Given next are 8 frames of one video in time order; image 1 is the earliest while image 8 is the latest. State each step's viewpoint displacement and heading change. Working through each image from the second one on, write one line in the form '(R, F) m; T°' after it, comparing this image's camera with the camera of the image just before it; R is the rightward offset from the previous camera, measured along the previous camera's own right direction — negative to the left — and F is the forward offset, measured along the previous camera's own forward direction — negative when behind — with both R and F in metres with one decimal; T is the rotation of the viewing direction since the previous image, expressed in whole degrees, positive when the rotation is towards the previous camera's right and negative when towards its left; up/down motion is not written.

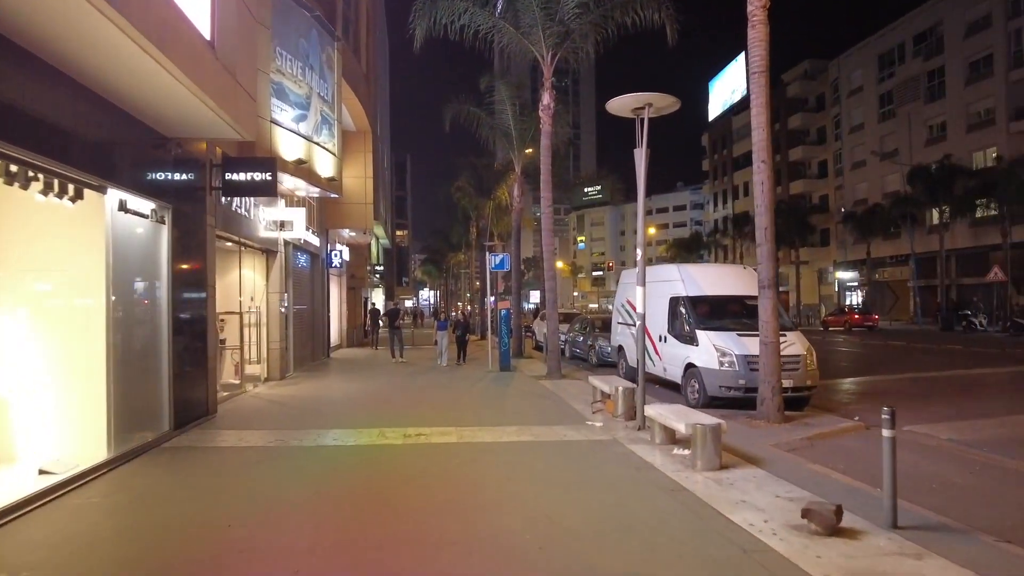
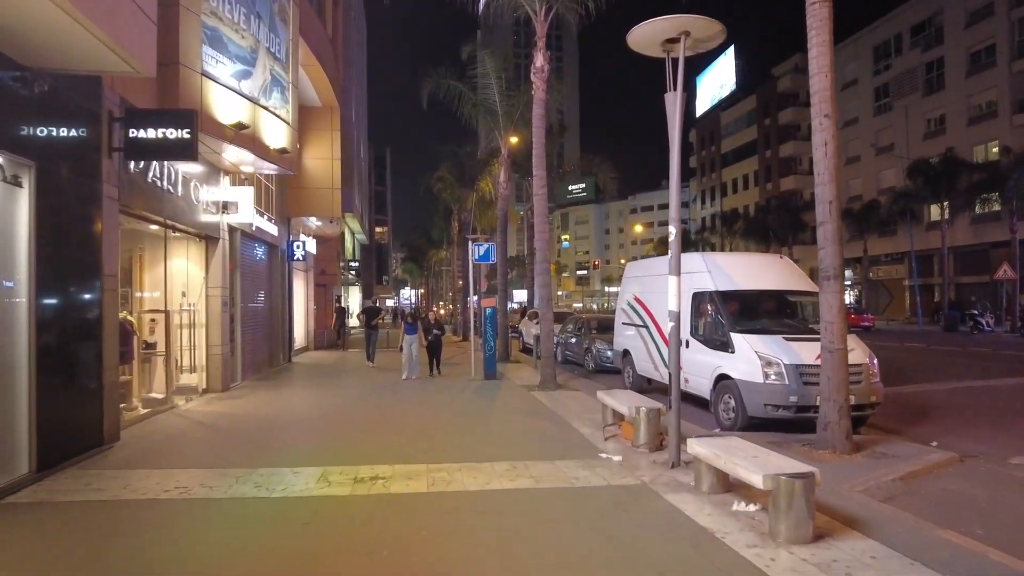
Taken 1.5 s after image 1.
(-0.1, +2.7) m; +1°
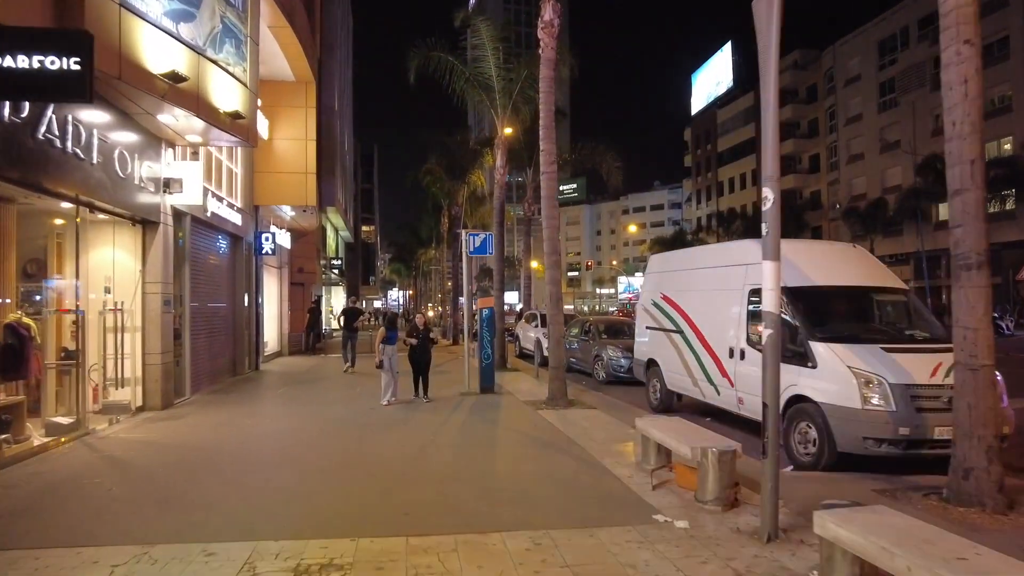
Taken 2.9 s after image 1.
(-0.3, +2.6) m; +1°
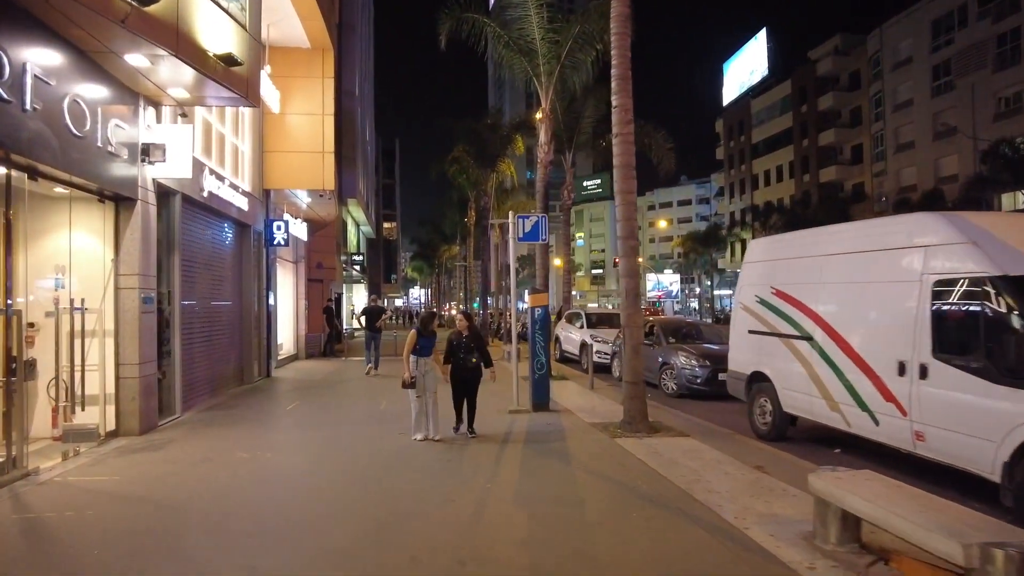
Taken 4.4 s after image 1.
(-0.7, +2.7) m; -2°
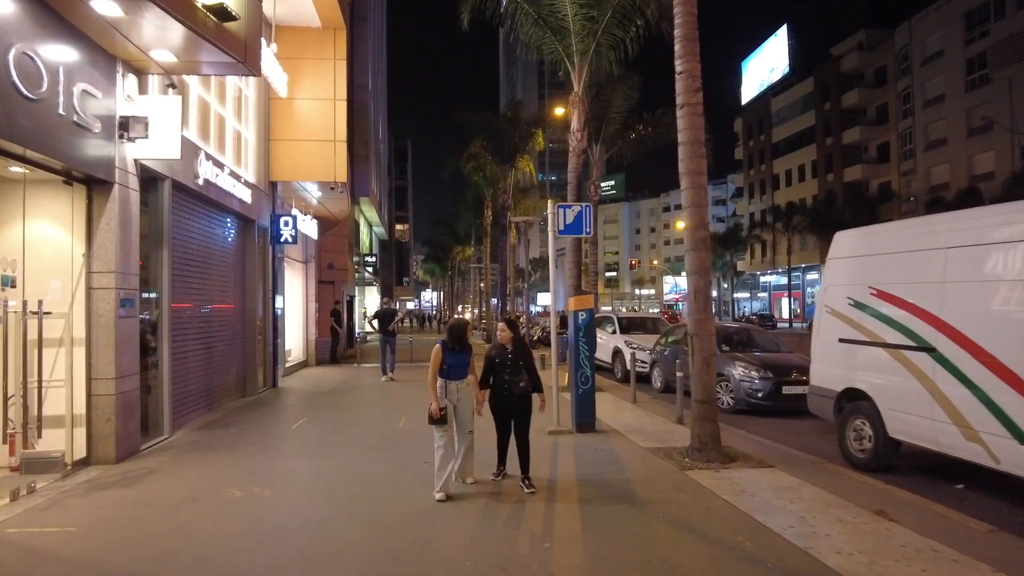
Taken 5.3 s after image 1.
(-0.5, +1.6) m; -1°
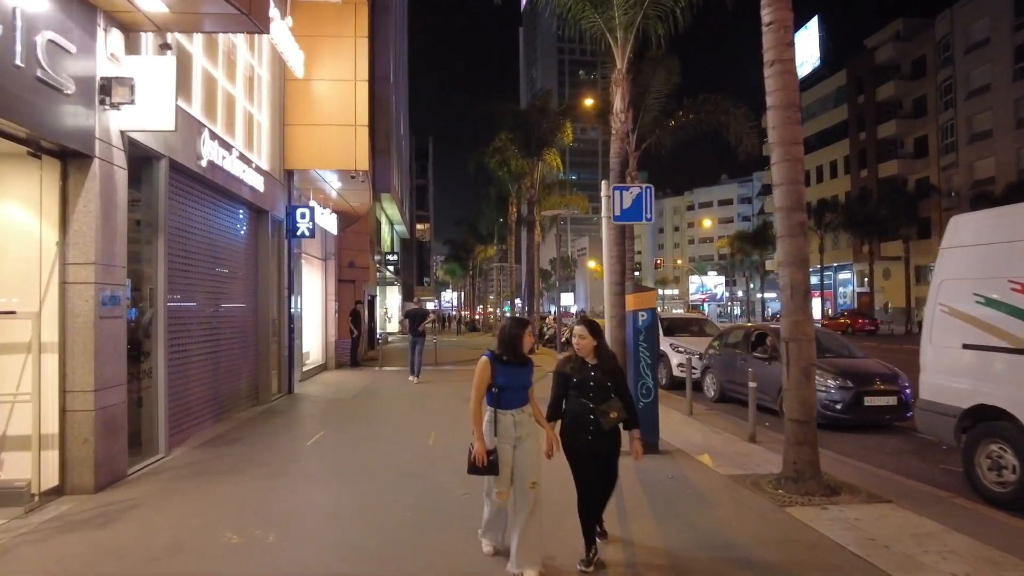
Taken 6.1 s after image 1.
(-0.4, +1.5) m; -2°
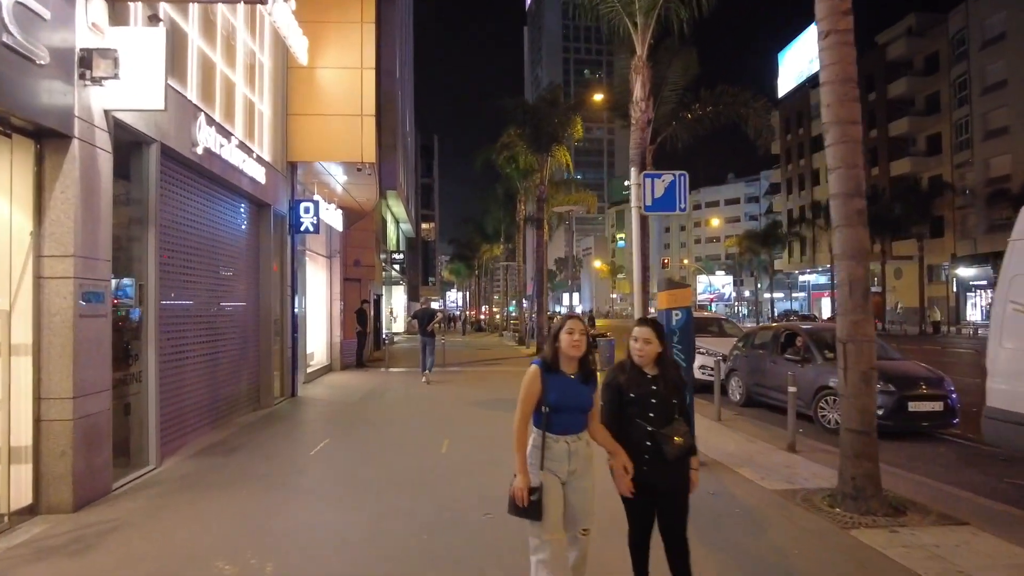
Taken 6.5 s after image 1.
(-0.2, +0.7) m; 0°
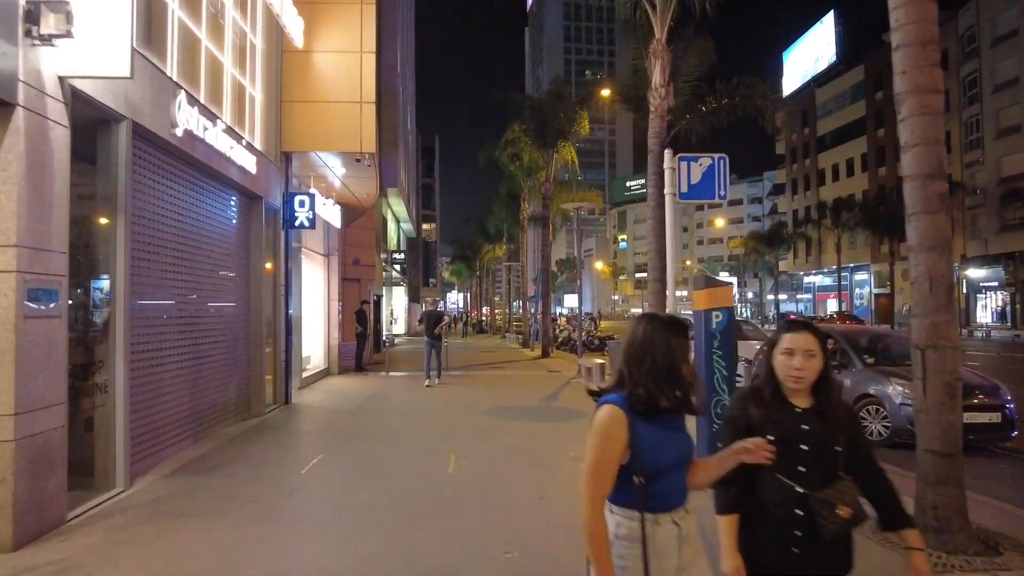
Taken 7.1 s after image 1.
(-0.2, +1.0) m; 0°
